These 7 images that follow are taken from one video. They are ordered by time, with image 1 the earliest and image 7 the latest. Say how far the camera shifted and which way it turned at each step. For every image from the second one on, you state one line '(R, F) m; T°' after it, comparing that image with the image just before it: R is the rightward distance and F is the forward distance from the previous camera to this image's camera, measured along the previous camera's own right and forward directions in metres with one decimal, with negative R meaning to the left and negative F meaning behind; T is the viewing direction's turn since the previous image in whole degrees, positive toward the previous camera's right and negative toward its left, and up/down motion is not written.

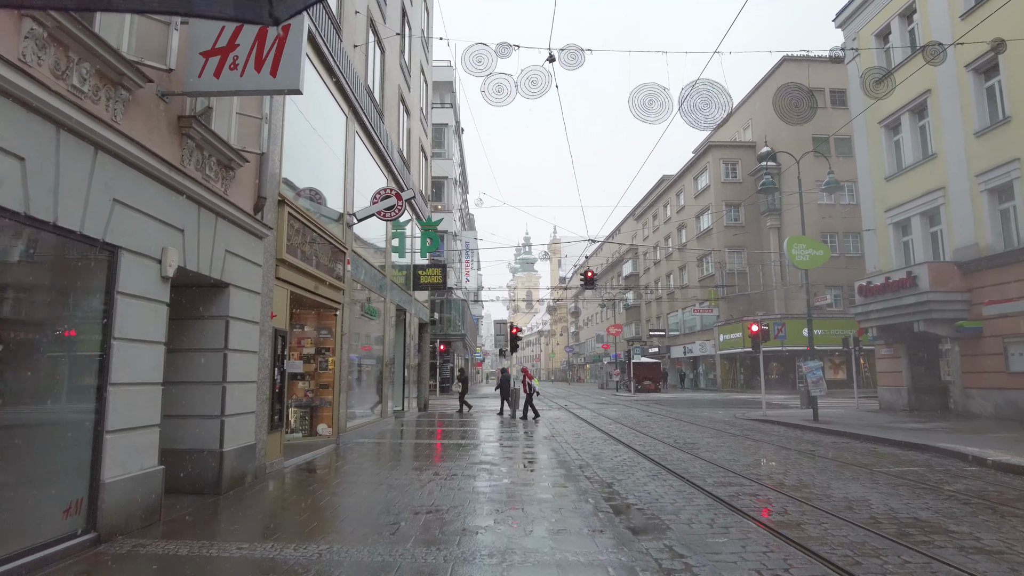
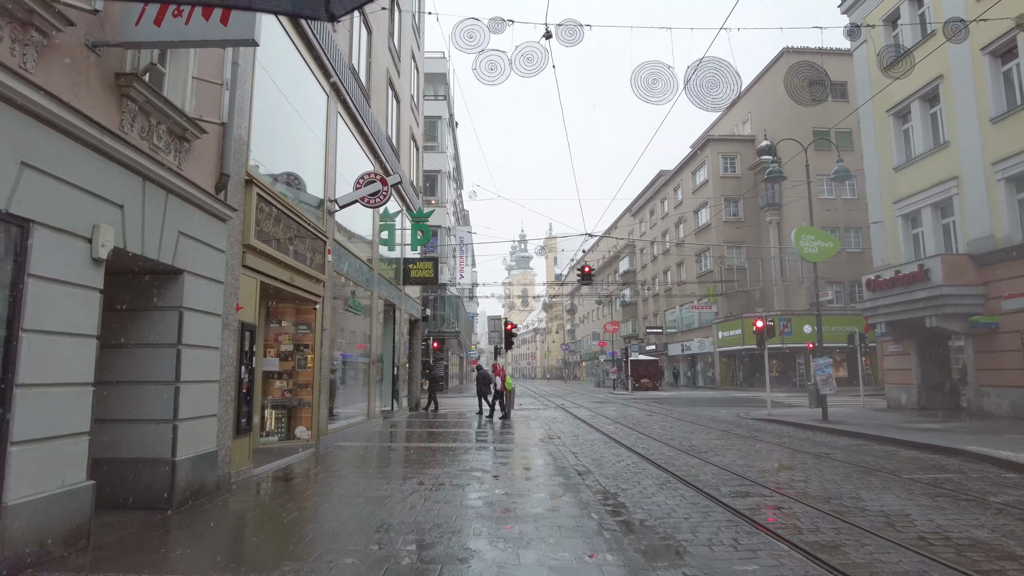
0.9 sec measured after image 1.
(0.0, +0.9) m; 0°
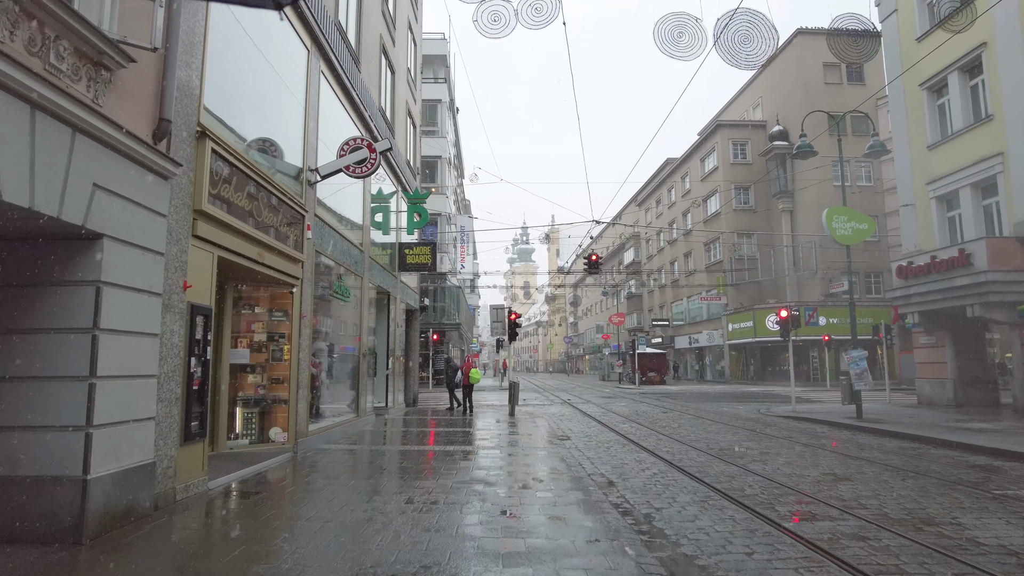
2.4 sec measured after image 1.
(-0.1, +1.5) m; 0°
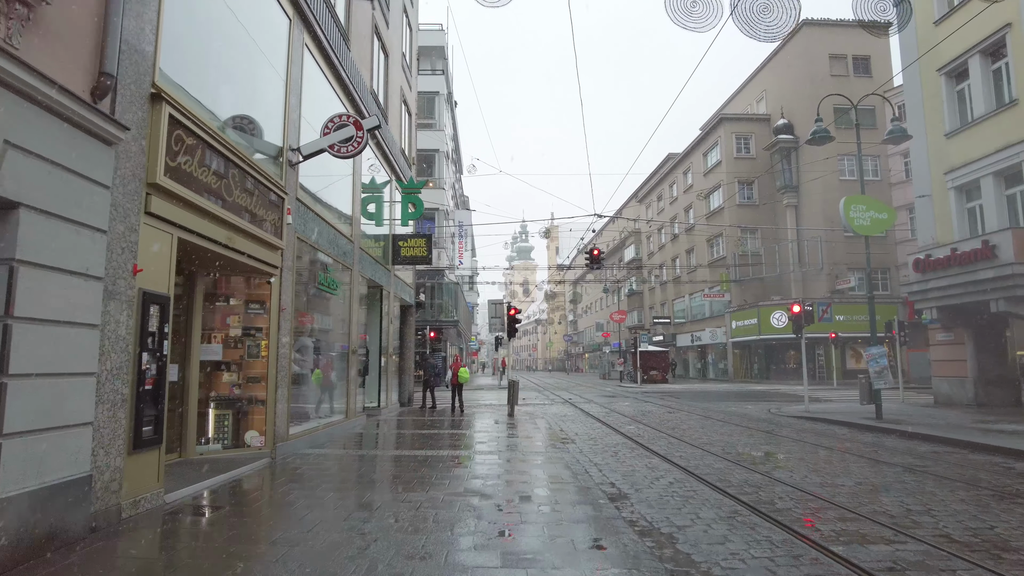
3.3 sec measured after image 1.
(0.0, +0.9) m; 0°
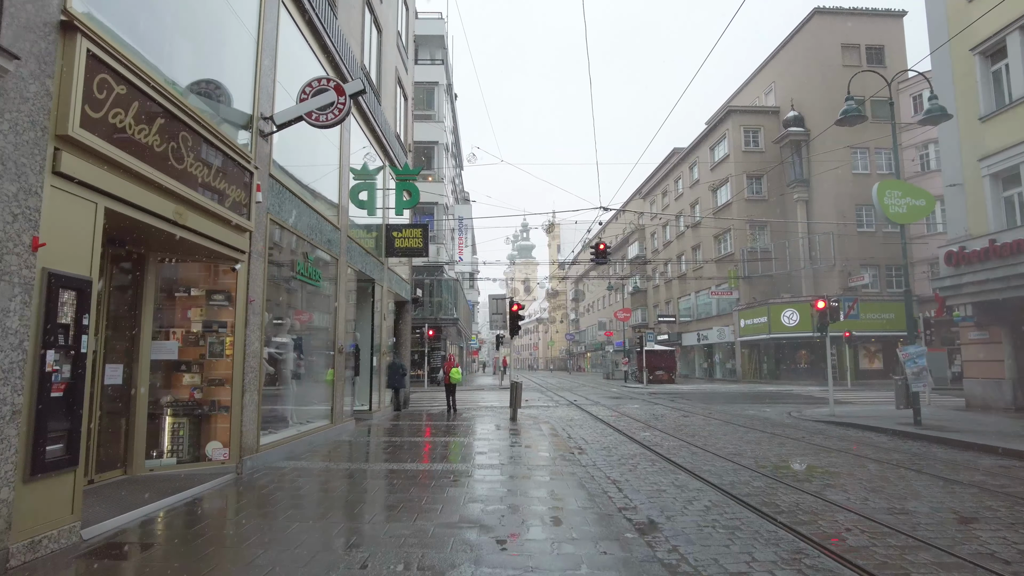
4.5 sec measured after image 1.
(0.0, +1.3) m; 0°
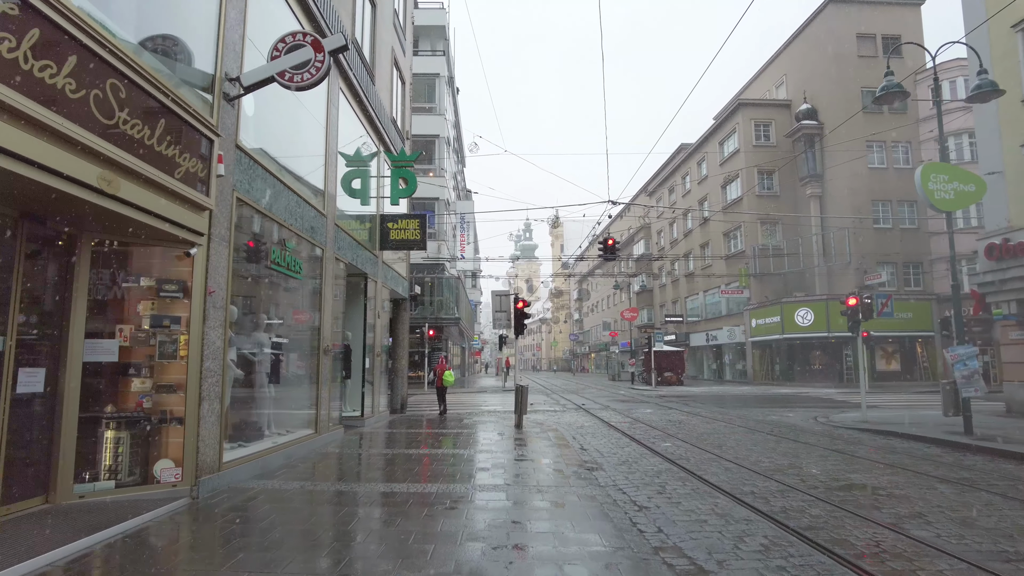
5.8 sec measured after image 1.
(-0.1, +1.3) m; 0°
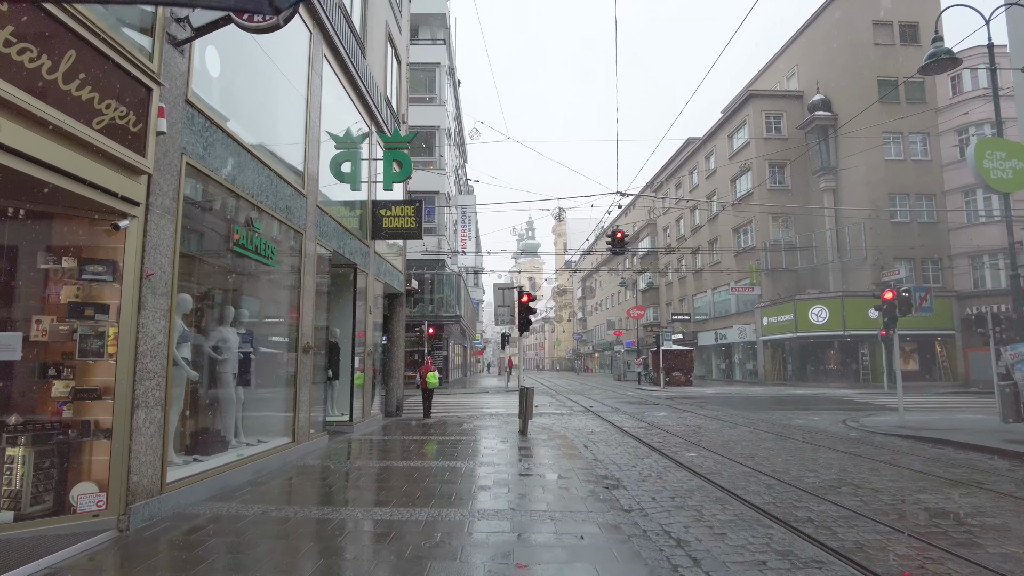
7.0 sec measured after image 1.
(0.0, +1.3) m; 0°
